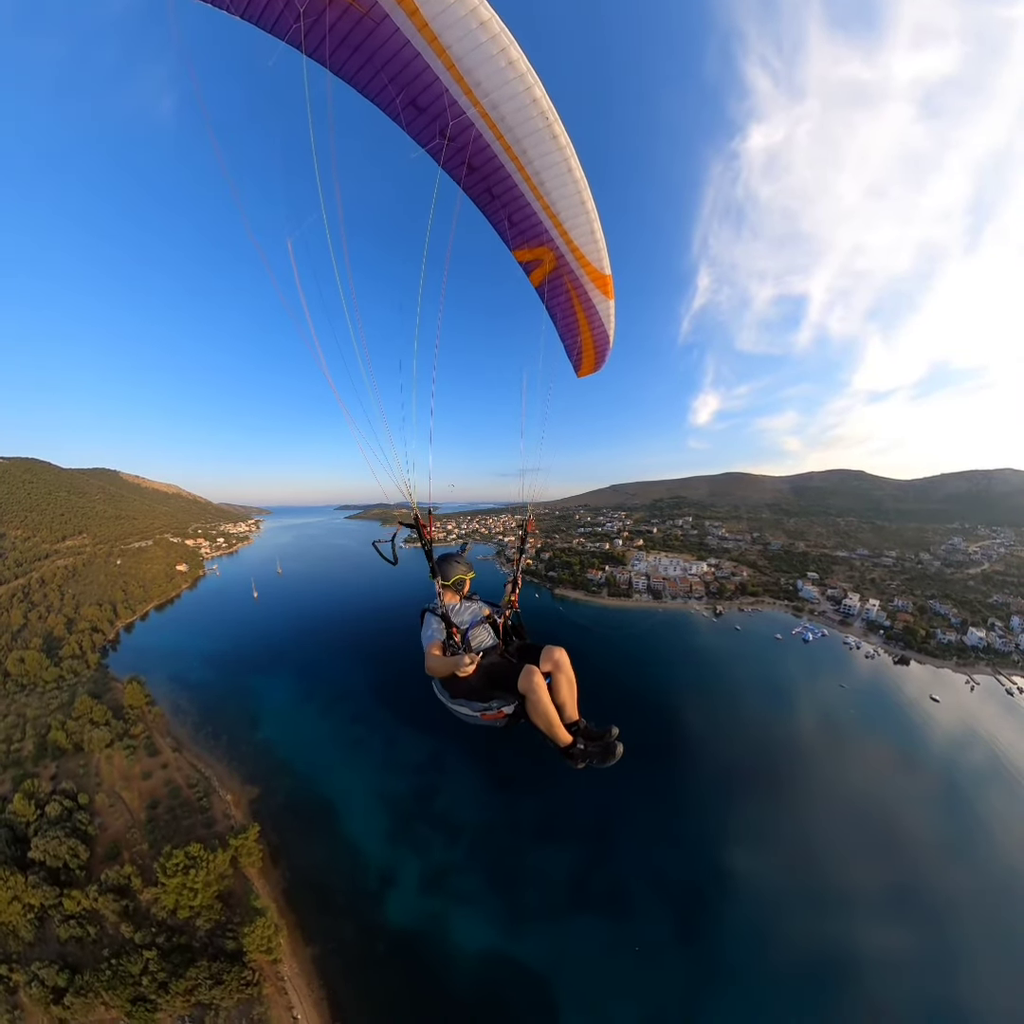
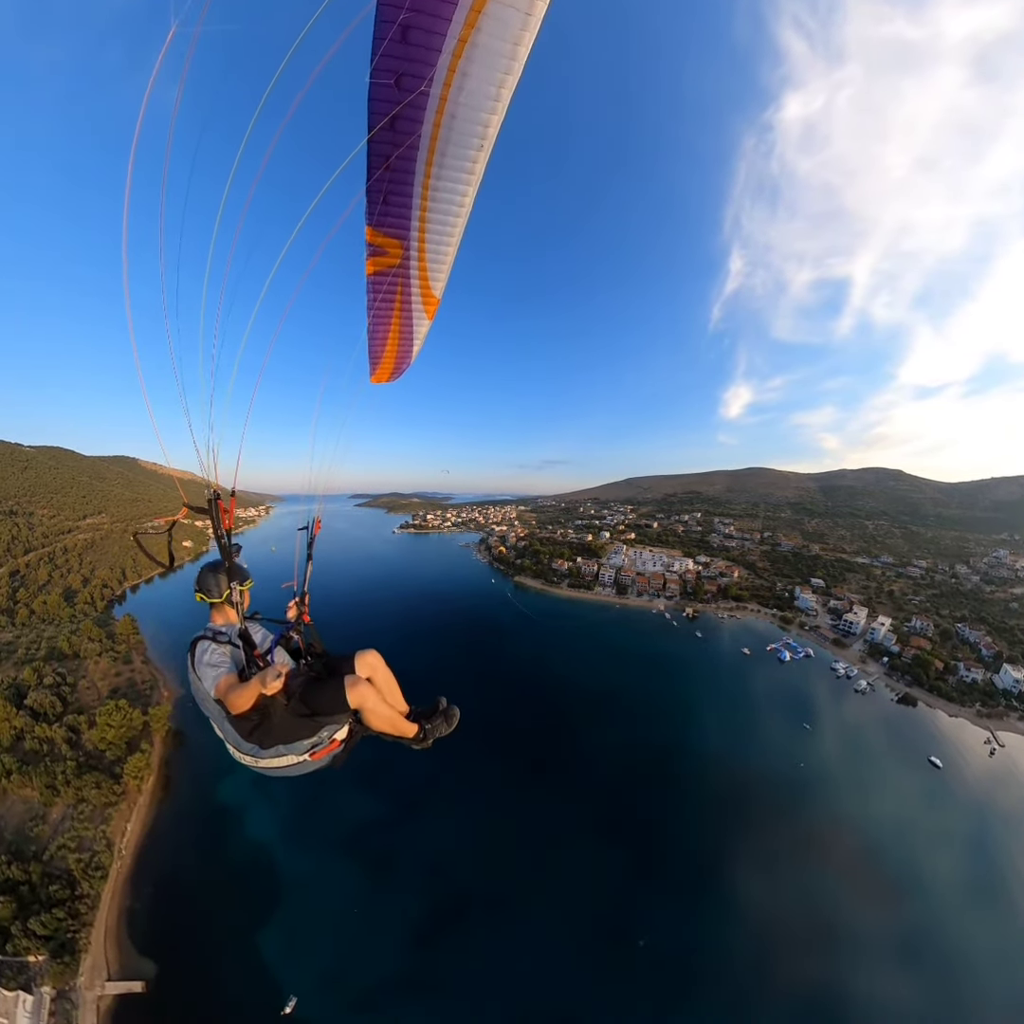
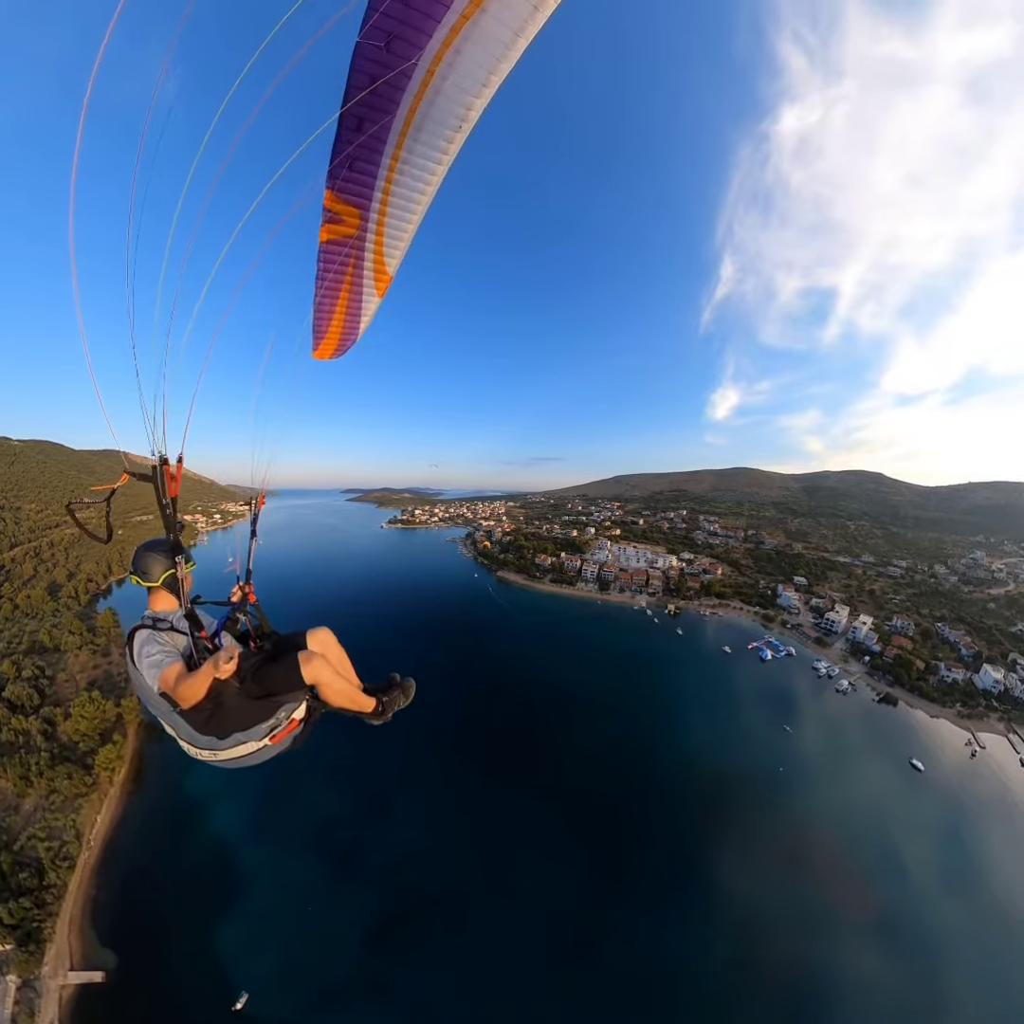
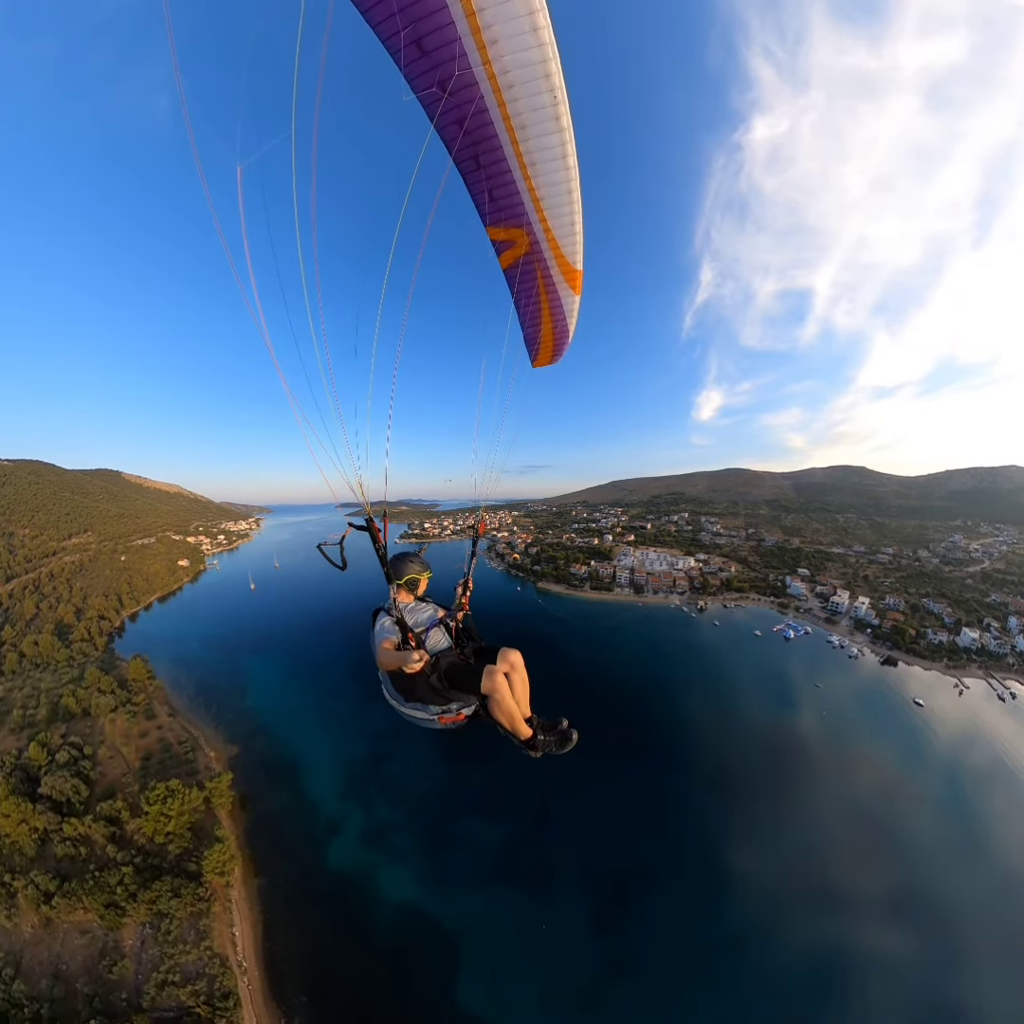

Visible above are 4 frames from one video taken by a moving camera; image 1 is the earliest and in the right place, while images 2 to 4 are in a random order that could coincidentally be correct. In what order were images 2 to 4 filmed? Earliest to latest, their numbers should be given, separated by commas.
4, 2, 3
